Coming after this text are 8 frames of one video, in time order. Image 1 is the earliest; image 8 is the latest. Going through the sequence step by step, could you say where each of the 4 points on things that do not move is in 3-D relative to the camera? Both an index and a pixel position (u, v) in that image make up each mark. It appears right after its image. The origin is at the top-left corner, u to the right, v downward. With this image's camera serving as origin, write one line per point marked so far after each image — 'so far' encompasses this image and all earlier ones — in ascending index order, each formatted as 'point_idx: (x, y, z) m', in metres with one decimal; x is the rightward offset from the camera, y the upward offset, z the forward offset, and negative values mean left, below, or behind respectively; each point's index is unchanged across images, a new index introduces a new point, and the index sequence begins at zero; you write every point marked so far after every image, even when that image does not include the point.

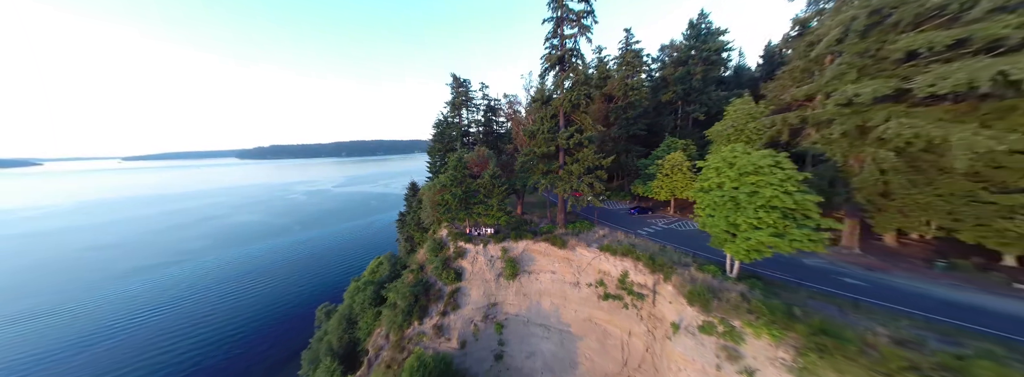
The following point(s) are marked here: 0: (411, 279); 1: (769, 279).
0: (-7.0, -6.2, +16.7) m
1: (+10.0, -3.2, +9.0) m
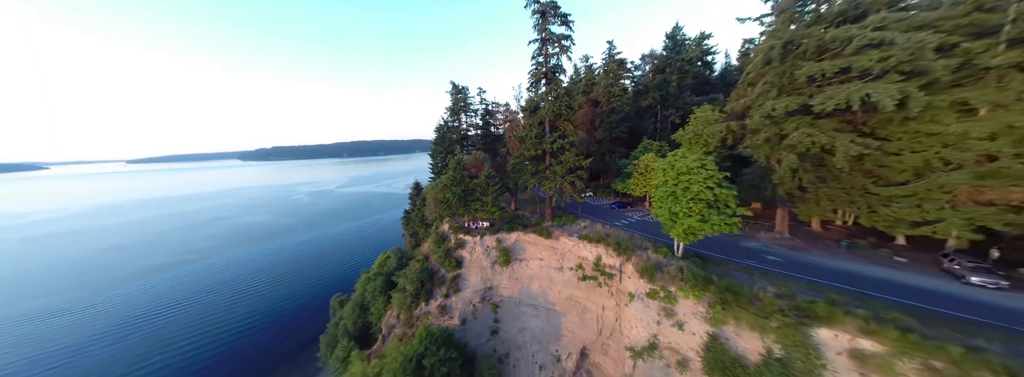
0: (-7.4, -6.1, +19.0) m
1: (+9.5, -3.0, +11.2) m
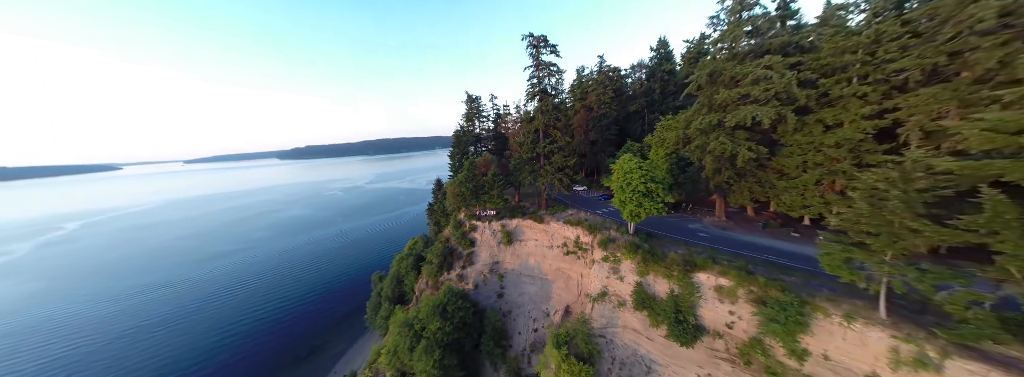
0: (-7.1, -5.7, +24.2) m
1: (+9.2, -2.7, +15.2) m
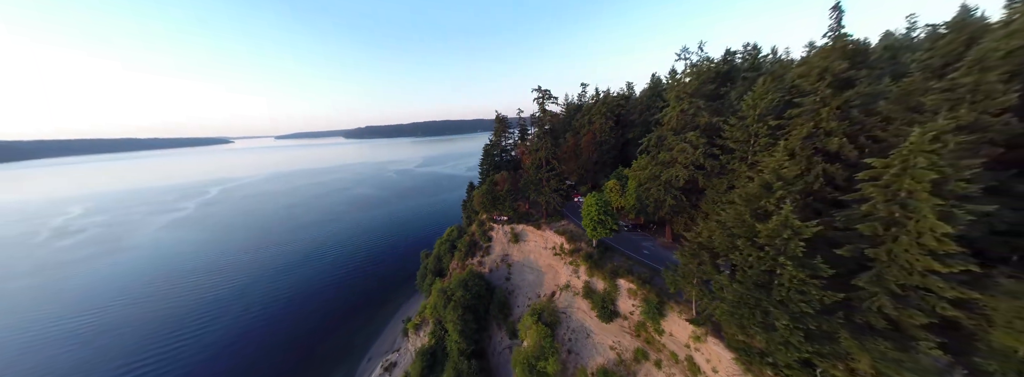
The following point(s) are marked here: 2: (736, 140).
0: (-5.9, -6.8, +32.9) m
1: (+8.9, -5.2, +21.3) m
2: (+14.9, +3.2, +16.1) m
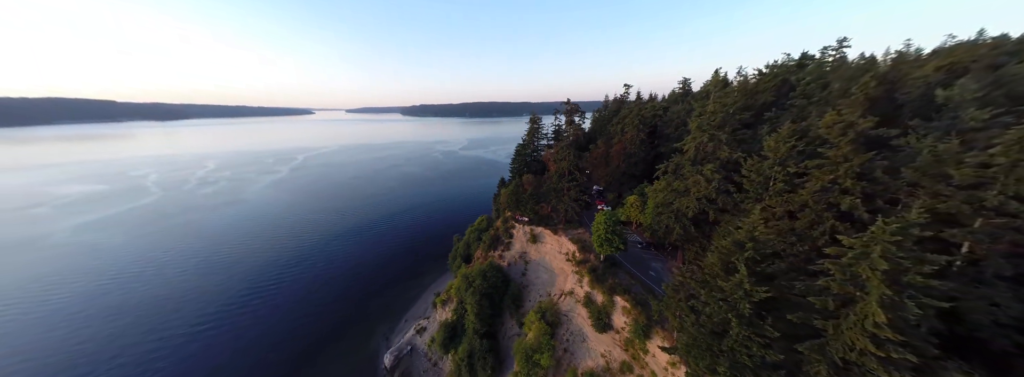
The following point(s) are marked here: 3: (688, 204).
0: (-2.9, -6.6, +36.2) m
1: (+9.9, -6.9, +22.4) m
2: (+15.7, +0.5, +15.8) m
3: (+13.3, -1.1, +18.2) m
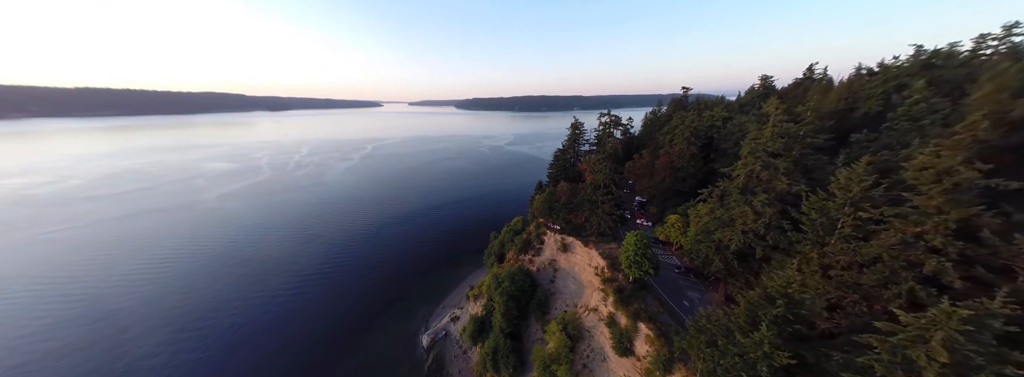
0: (+2.1, -7.5, +37.3) m
1: (+12.2, -8.8, +21.4) m
2: (+17.2, -1.8, +13.7) m
3: (+15.1, -3.2, +16.6) m
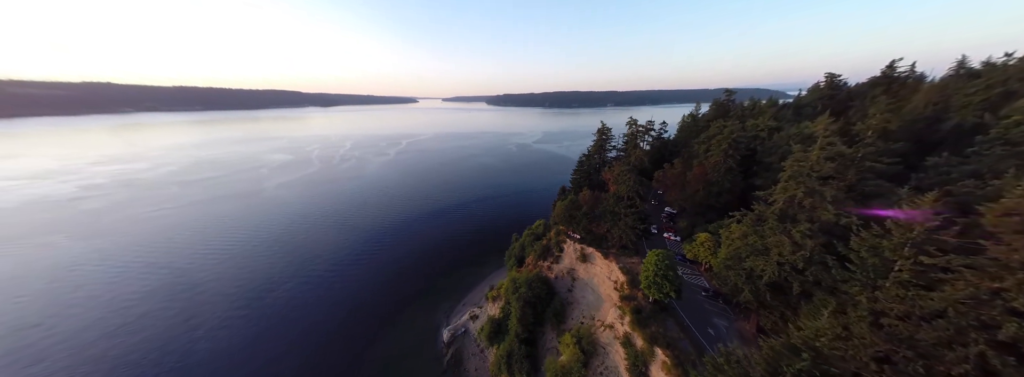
0: (+5.2, -8.5, +37.3) m
1: (+13.4, -10.3, +20.4) m
2: (+17.8, -3.5, +12.2) m
3: (+16.0, -4.9, +15.2) m
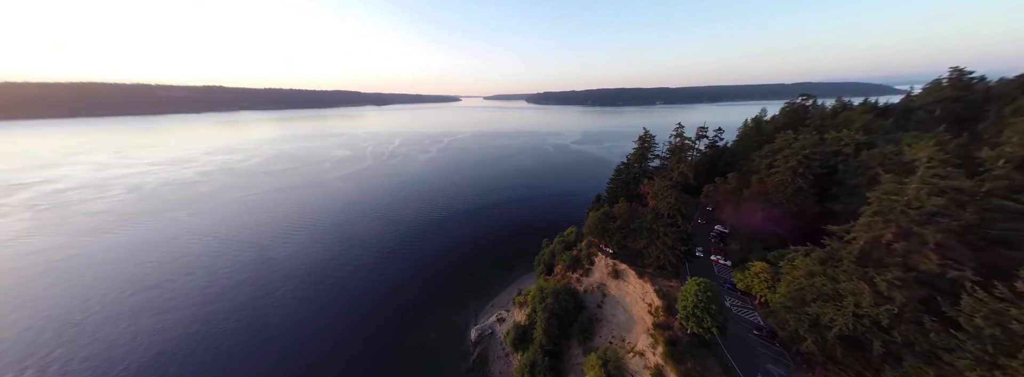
0: (+9.7, -9.9, +36.3) m
1: (+15.2, -12.0, +18.4) m
2: (+18.7, -5.4, +9.6) m
3: (+17.3, -6.7, +12.9) m
